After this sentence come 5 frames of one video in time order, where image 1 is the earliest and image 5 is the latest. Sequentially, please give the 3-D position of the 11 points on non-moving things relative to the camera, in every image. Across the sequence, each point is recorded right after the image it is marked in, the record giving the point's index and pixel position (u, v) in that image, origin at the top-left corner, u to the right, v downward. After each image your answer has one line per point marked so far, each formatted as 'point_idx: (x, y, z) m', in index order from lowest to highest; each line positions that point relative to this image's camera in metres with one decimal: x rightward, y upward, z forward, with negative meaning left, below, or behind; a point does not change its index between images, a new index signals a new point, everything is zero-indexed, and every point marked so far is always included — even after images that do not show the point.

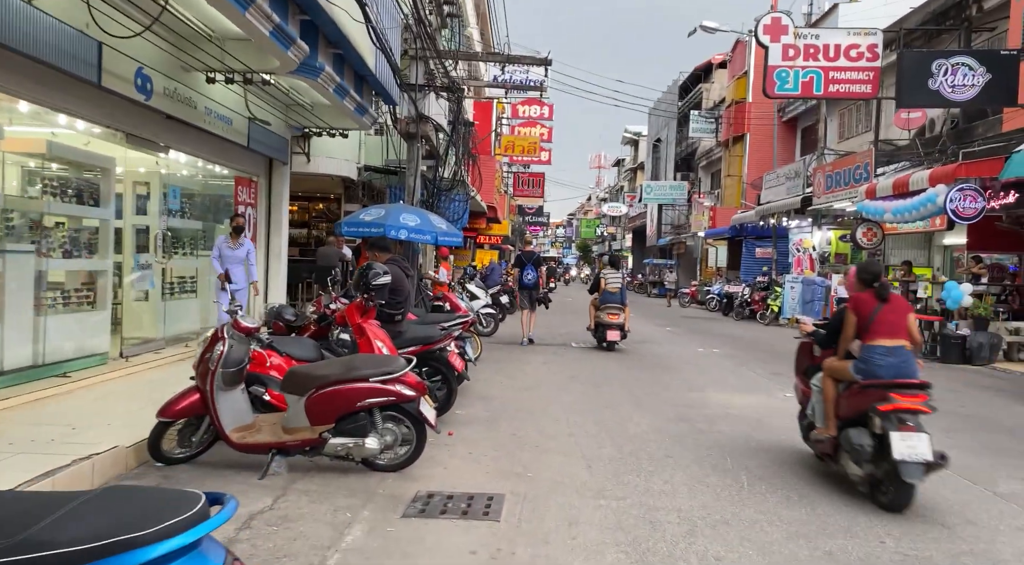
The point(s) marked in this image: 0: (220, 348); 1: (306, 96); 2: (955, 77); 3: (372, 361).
0: (-1.9, -0.4, +4.9) m
1: (-3.0, +2.7, +10.8) m
2: (+8.3, +3.9, +13.9) m
3: (-1.0, -0.5, +5.1) m
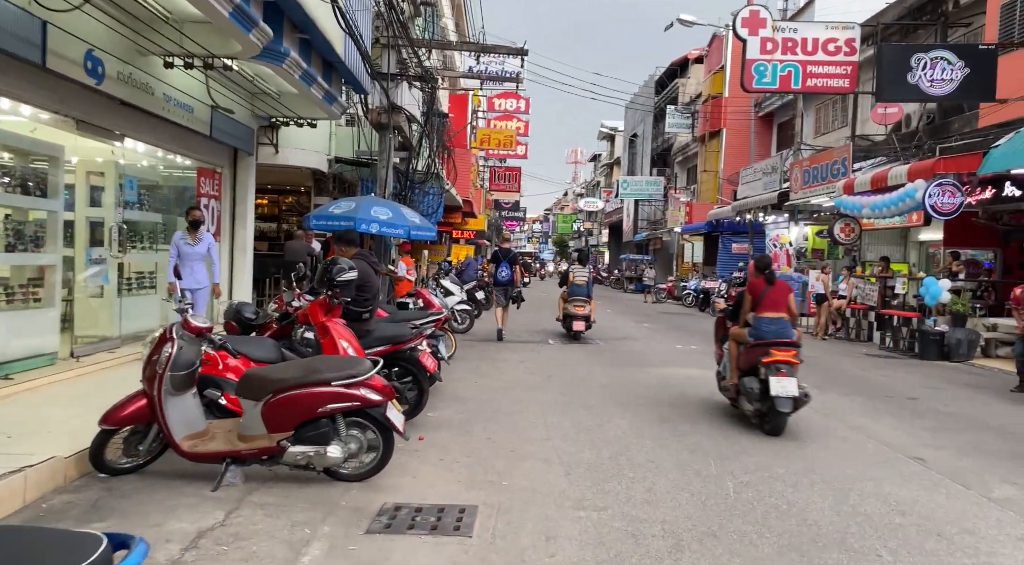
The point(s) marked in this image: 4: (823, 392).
0: (-2.1, -0.4, +4.5) m
1: (-3.4, +2.8, +10.4) m
2: (+7.9, +3.9, +13.8) m
3: (-1.1, -0.5, +4.8) m
4: (+3.7, -1.3, +8.8) m
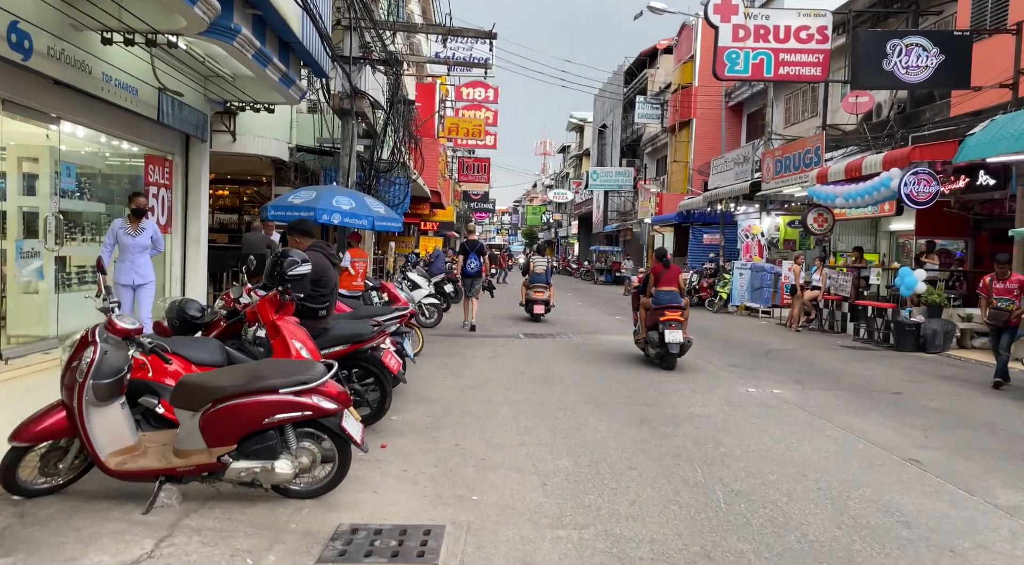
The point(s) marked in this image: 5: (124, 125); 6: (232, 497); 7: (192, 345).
0: (-2.3, -0.4, +4.0) m
1: (-3.8, +2.9, +9.7) m
2: (+7.3, +4.1, +13.6) m
3: (-1.3, -0.5, +4.2) m
4: (+3.3, -1.2, +8.5) m
5: (-4.9, +2.0, +9.4) m
6: (-1.6, -1.3, +4.4) m
7: (-2.2, -0.4, +5.0) m
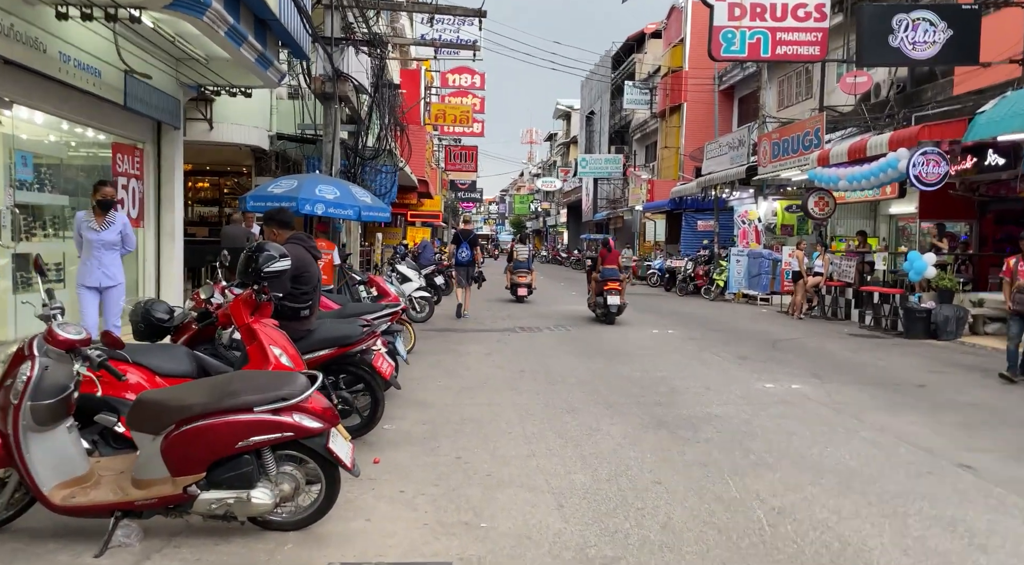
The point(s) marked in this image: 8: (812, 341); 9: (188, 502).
0: (-2.2, -0.4, +3.4) m
1: (-3.9, +2.9, +9.1) m
2: (+7.1, +4.4, +13.1) m
3: (-1.2, -0.5, +3.6) m
4: (+3.3, -1.1, +8.0) m
5: (-5.0, +2.0, +8.7) m
6: (-1.6, -1.3, +3.8) m
7: (-2.1, -0.4, +4.4) m
8: (+4.6, -0.9, +11.5) m
9: (-1.5, -1.0, +3.5) m
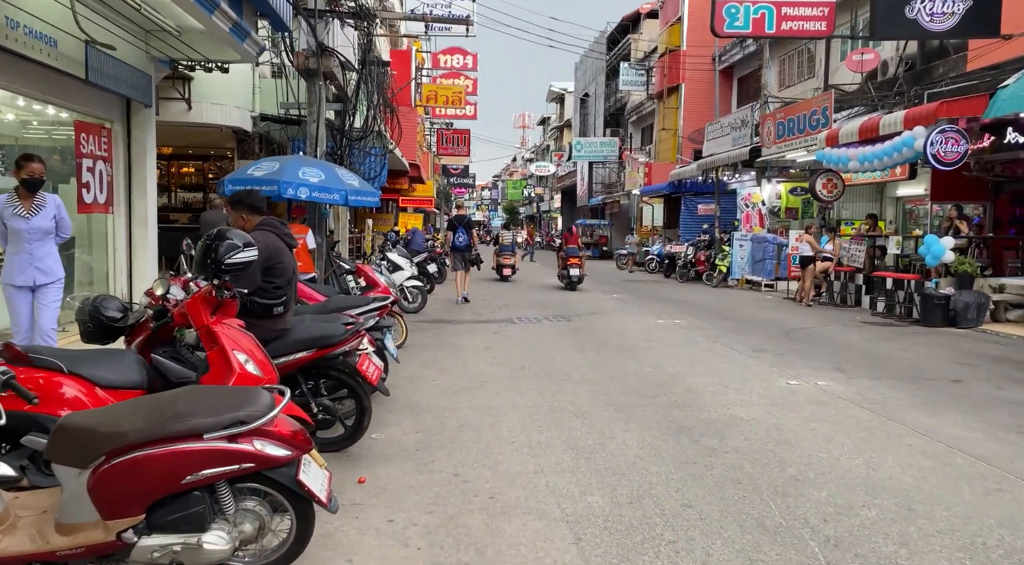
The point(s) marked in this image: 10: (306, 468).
0: (-2.2, -0.4, +2.7) m
1: (-3.9, +3.0, +8.3) m
2: (+7.0, +4.6, +12.4) m
3: (-1.2, -0.5, +3.0) m
4: (+3.3, -0.9, +7.3) m
5: (-5.0, +2.1, +8.0) m
6: (-1.5, -1.2, +3.1) m
7: (-2.1, -0.4, +3.7) m
8: (+4.6, -0.7, +10.9) m
9: (-1.5, -1.0, +2.9) m
10: (-0.8, -0.8, +3.0) m
